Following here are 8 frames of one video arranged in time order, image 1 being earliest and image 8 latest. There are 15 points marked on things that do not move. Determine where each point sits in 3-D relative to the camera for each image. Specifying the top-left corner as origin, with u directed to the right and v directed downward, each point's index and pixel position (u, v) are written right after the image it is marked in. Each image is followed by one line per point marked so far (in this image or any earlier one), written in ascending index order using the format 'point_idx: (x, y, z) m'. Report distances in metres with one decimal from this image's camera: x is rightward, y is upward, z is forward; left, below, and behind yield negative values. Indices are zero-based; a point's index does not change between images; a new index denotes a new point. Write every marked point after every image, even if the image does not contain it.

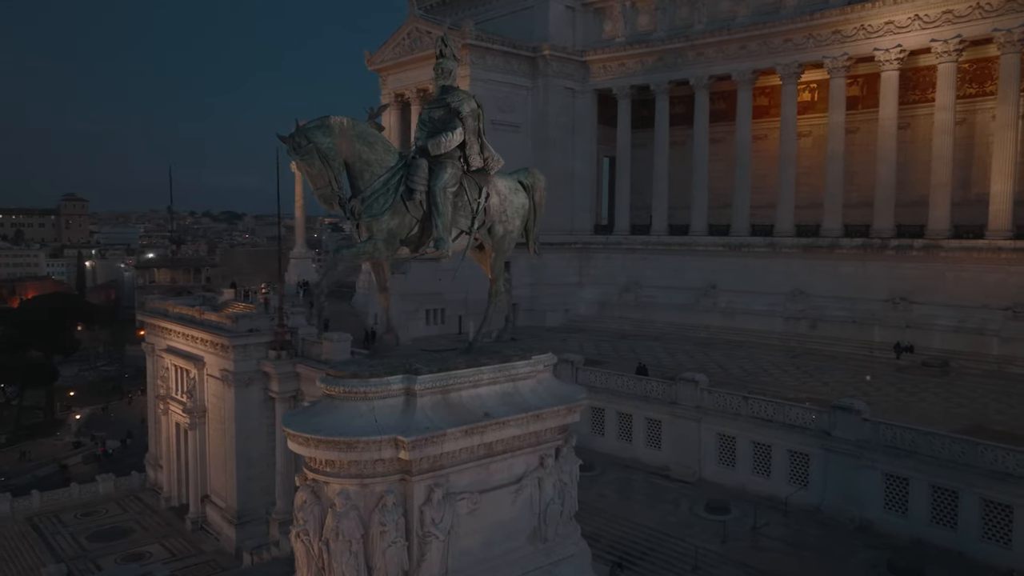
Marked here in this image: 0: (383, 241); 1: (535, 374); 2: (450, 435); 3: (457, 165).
0: (-1.6, +0.6, +9.5) m
1: (+0.3, -1.2, +11.0) m
2: (-0.8, -1.8, +9.4) m
3: (-0.7, +1.6, +10.0) m
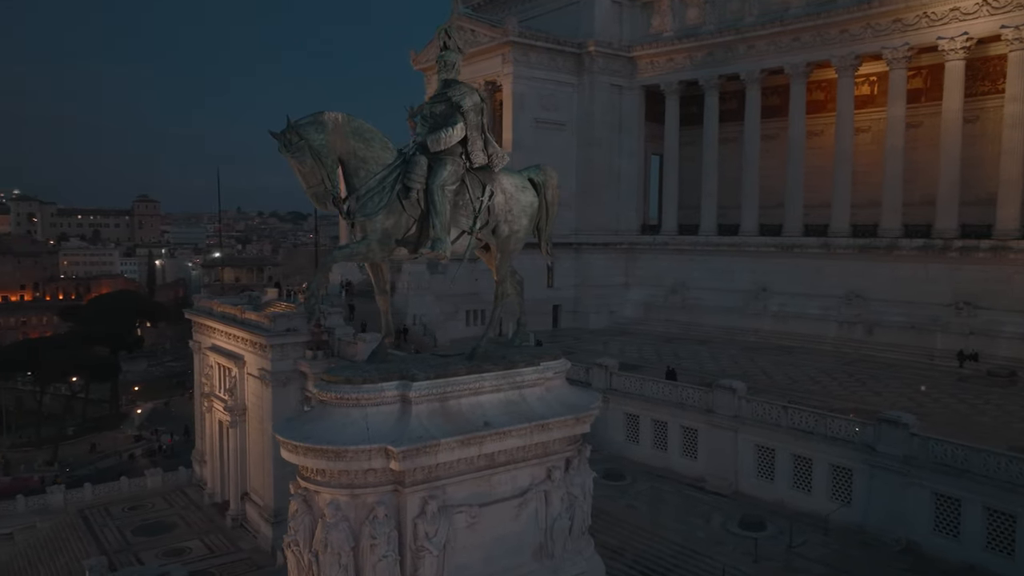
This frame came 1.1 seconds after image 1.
0: (-1.6, +0.5, +9.1) m
1: (+0.4, -1.3, +10.4) m
2: (-0.8, -1.8, +9.0) m
3: (-0.7, +1.6, +9.6) m
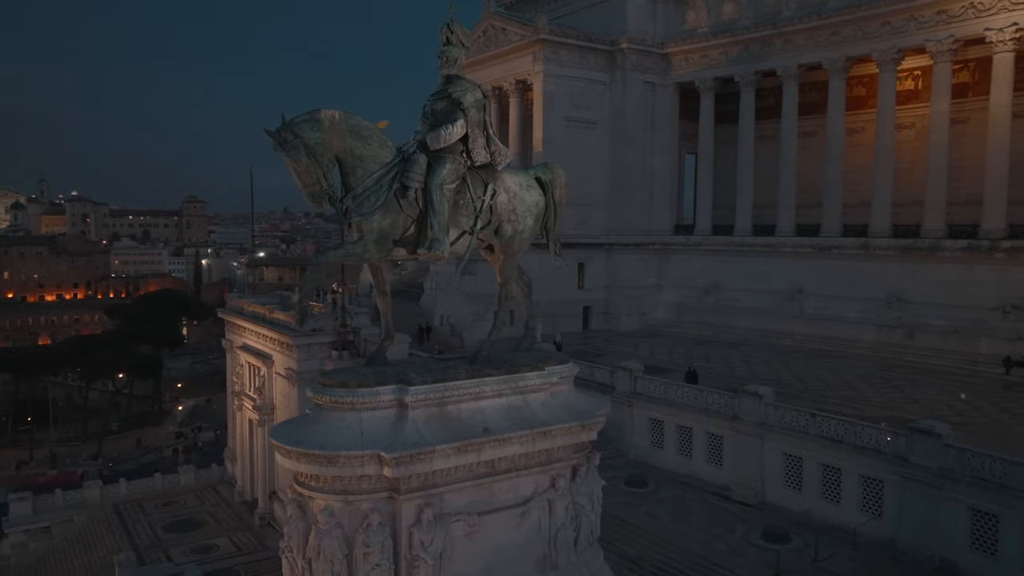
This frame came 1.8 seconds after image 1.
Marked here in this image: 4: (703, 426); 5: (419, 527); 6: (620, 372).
0: (-1.6, +0.5, +8.9) m
1: (+0.4, -1.3, +10.1) m
2: (-0.8, -1.9, +8.7) m
3: (-0.6, +1.5, +9.3) m
4: (+4.3, -3.2, +17.6) m
5: (-1.1, -2.7, +8.8) m
6: (+2.8, -2.2, +19.7) m
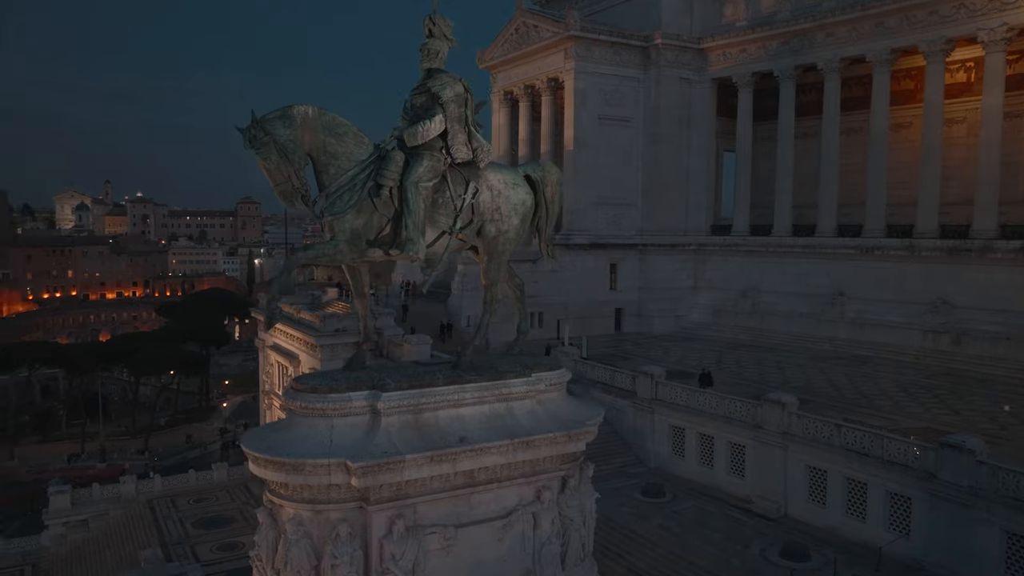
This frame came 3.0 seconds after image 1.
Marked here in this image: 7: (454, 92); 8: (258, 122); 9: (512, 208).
0: (-1.8, +0.5, +8.5) m
1: (+0.3, -1.3, +9.7) m
2: (-1.1, -1.9, +8.3) m
3: (-0.9, +1.5, +8.9) m
4: (+4.6, -3.2, +16.8) m
5: (-1.3, -2.7, +8.4) m
6: (+3.2, -2.2, +19.0) m
7: (-0.7, +2.3, +9.0) m
8: (-2.8, +1.8, +8.5) m
9: (0.0, +1.0, +9.5) m
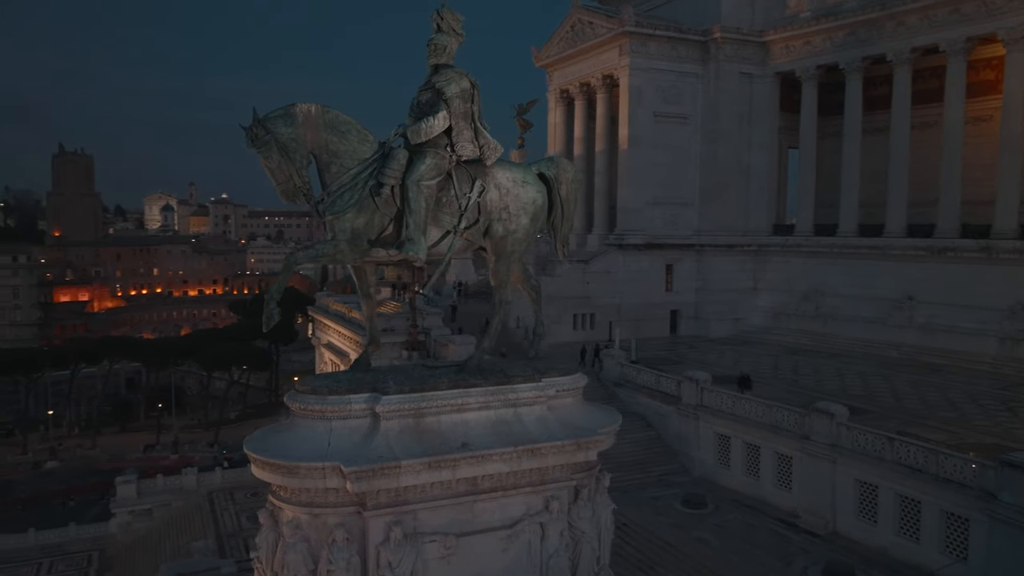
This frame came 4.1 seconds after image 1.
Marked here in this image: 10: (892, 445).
0: (-1.8, +0.5, +8.4) m
1: (+0.4, -1.4, +9.3) m
2: (-1.1, -1.9, +8.1) m
3: (-0.8, +1.5, +8.7) m
4: (+5.4, -3.3, +16.1) m
5: (-1.3, -2.7, +8.2) m
6: (+4.2, -2.3, +18.4) m
7: (-0.6, +2.3, +8.7) m
8: (-2.8, +1.8, +8.5) m
9: (+0.1, +1.0, +9.2) m
10: (+6.7, -2.8, +13.6) m
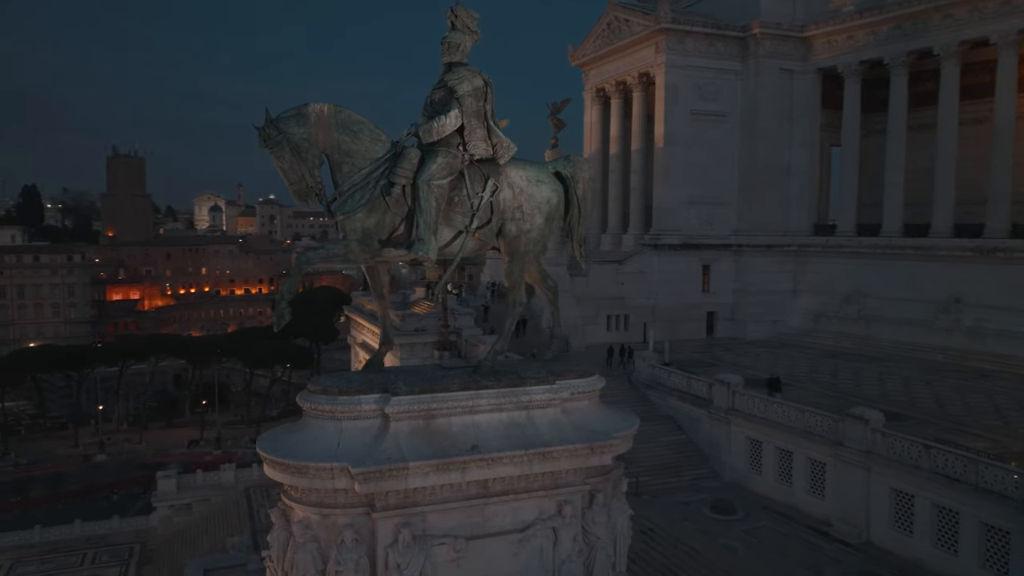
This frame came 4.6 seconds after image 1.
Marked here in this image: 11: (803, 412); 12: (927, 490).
0: (-1.7, +0.5, +8.4) m
1: (+0.5, -1.4, +9.2) m
2: (-1.0, -1.9, +8.1) m
3: (-0.7, +1.5, +8.6) m
4: (+5.9, -3.3, +15.6) m
5: (-1.2, -2.7, +8.2) m
6: (+4.8, -2.3, +18.0) m
7: (-0.5, +2.3, +8.6) m
8: (-2.6, +1.8, +8.5) m
9: (+0.3, +1.0, +9.1) m
10: (+7.1, -2.8, +13.1) m
11: (+5.9, -2.5, +15.7) m
12: (+7.0, -3.4, +13.1) m
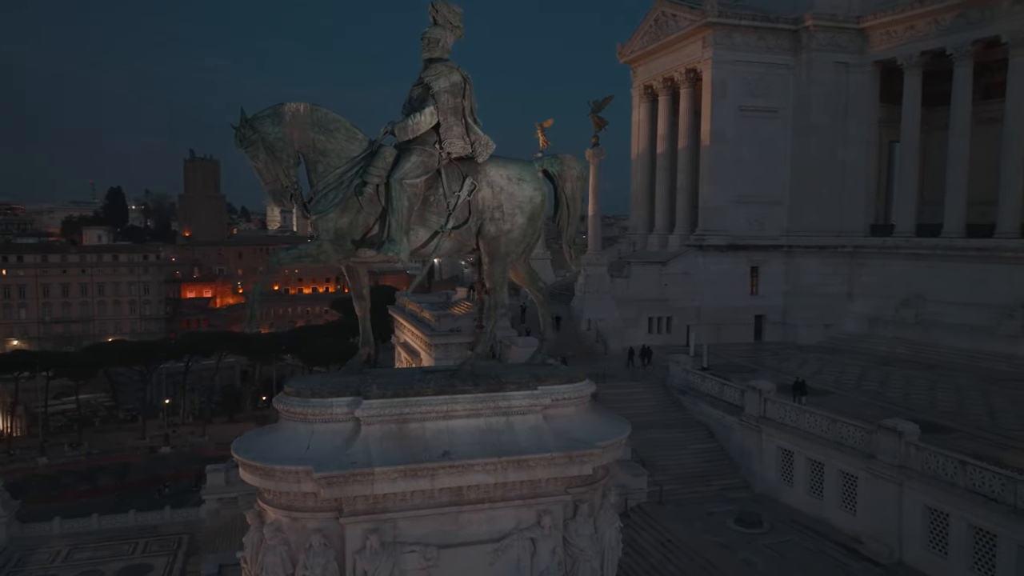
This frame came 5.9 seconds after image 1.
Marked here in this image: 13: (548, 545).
0: (-2.0, +0.5, +8.2) m
1: (+0.3, -1.4, +8.8) m
2: (-1.3, -1.9, +7.9) m
3: (-0.9, +1.5, +8.4) m
4: (+6.2, -3.4, +14.8) m
5: (-1.6, -2.8, +8.0) m
6: (+5.3, -2.3, +17.3) m
7: (-0.7, +2.2, +8.4) m
8: (-2.9, +1.8, +8.4) m
9: (+0.1, +0.9, +8.8) m
10: (+7.2, -2.9, +12.2) m
11: (+6.3, -2.6, +14.9) m
12: (+7.1, -3.5, +12.2) m
13: (+0.4, -2.9, +8.6) m
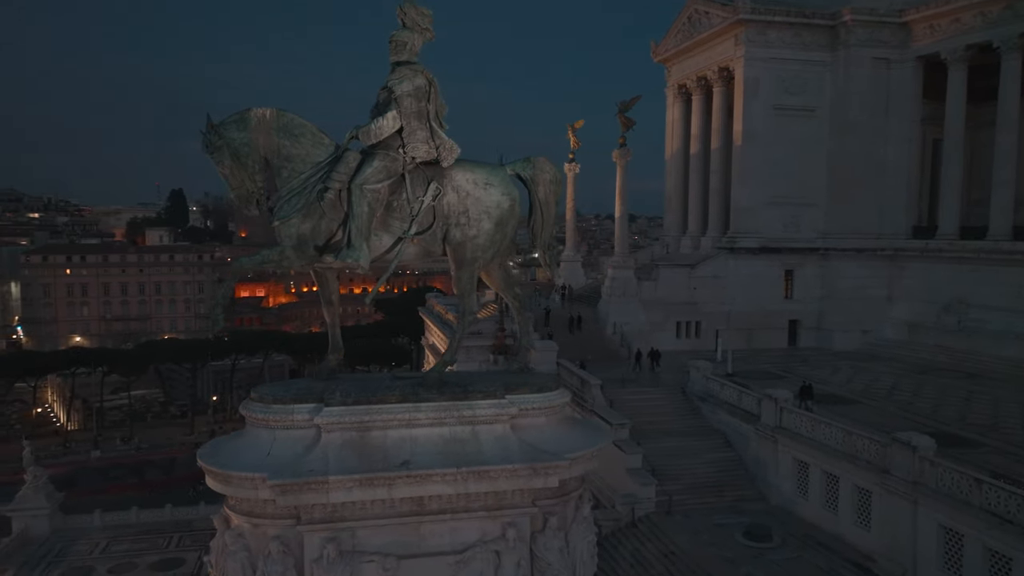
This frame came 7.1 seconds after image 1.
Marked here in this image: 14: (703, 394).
0: (-2.4, +0.4, +8.2) m
1: (-0.1, -1.5, +8.7) m
2: (-1.8, -2.0, +7.8) m
3: (-1.3, +1.4, +8.3) m
4: (+6.2, -3.5, +14.2) m
5: (-2.0, -2.8, +7.9) m
6: (+5.5, -2.4, +16.7) m
7: (-1.1, +2.2, +8.2) m
8: (-3.3, +1.8, +8.5) m
9: (-0.3, +0.9, +8.6) m
10: (+7.0, -3.0, +11.5) m
11: (+6.3, -2.7, +14.2) m
12: (+6.9, -3.6, +11.5) m
13: (0.0, -3.0, +8.4) m
14: (+5.0, -2.7, +19.9) m
